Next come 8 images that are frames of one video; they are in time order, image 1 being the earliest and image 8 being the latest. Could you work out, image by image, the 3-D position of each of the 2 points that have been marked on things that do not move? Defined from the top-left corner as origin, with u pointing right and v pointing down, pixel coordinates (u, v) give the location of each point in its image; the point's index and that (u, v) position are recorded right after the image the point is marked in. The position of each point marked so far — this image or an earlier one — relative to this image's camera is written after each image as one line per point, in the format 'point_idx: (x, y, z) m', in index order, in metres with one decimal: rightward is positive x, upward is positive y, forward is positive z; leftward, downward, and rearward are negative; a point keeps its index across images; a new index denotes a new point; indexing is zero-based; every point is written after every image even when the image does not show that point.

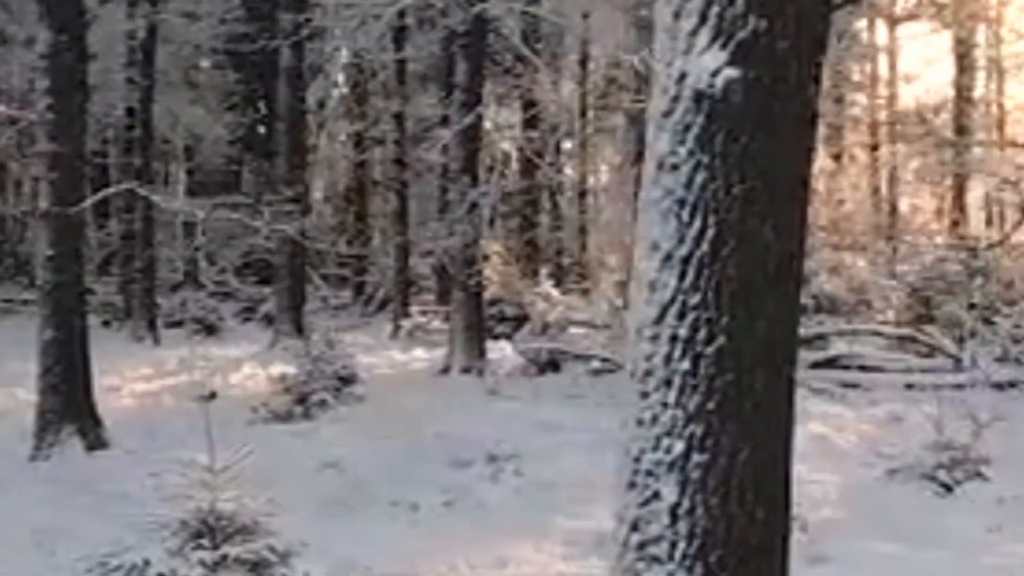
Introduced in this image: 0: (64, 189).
0: (-3.1, +0.7, +12.3) m
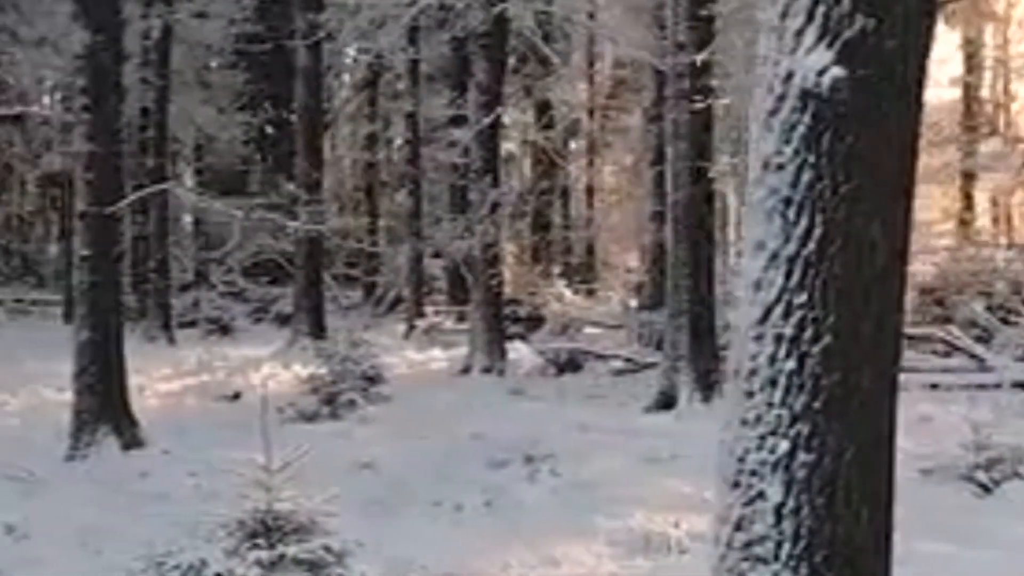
0: (-2.8, +0.7, +12.3) m
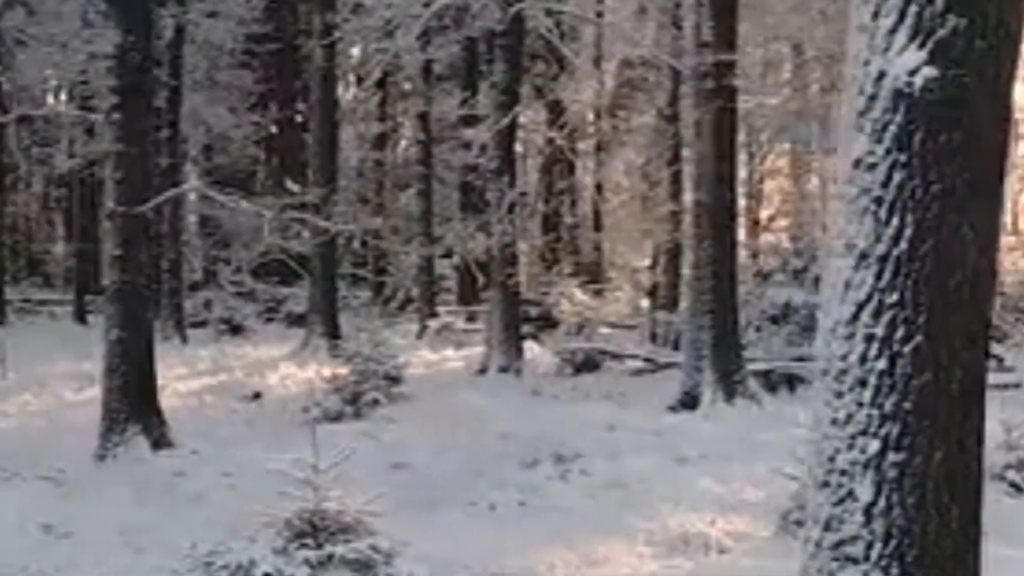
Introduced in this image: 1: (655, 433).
0: (-2.6, +0.7, +12.4) m
1: (+1.1, -1.1, +14.0) m
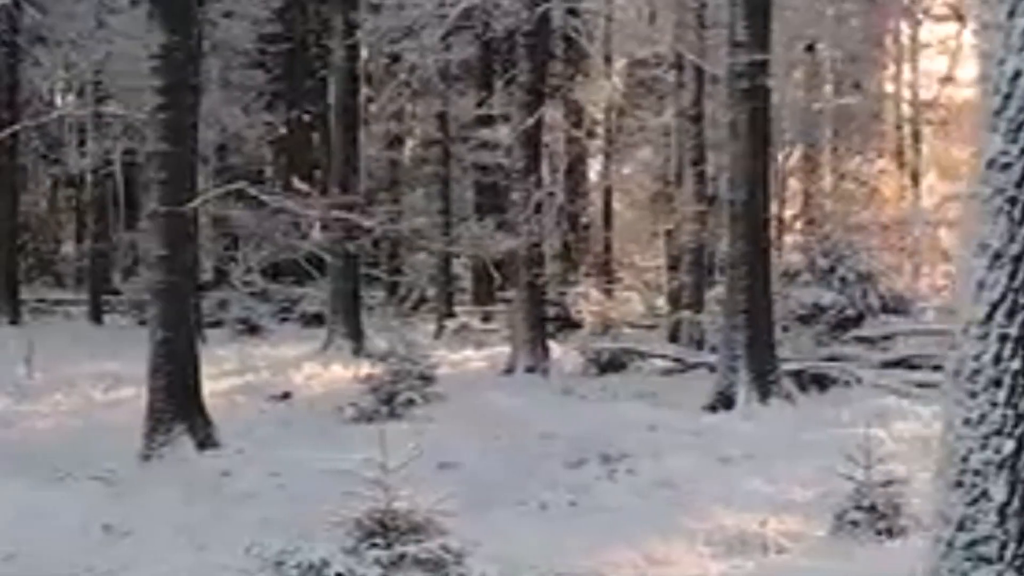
0: (-2.3, +0.7, +12.4) m
1: (+1.4, -1.1, +14.0) m
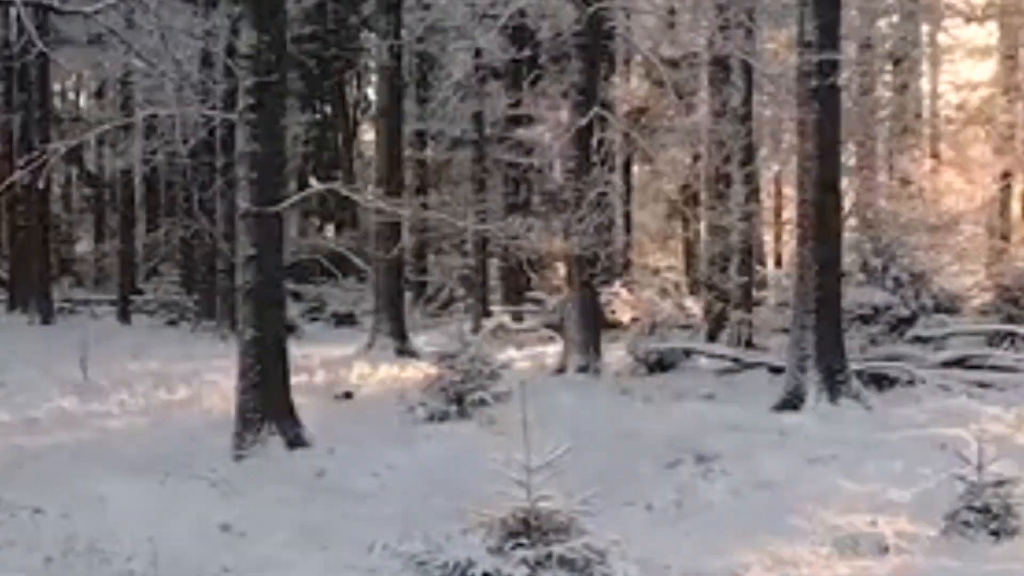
0: (-1.7, +0.7, +12.4) m
1: (+2.1, -1.1, +14.0) m
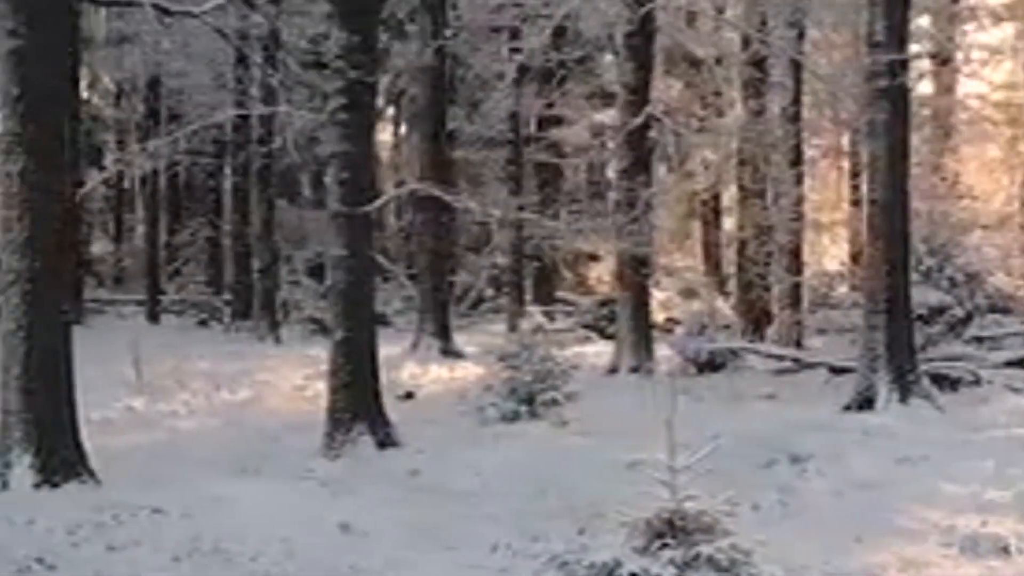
0: (-1.1, +0.7, +12.4) m
1: (+2.7, -1.1, +13.9) m
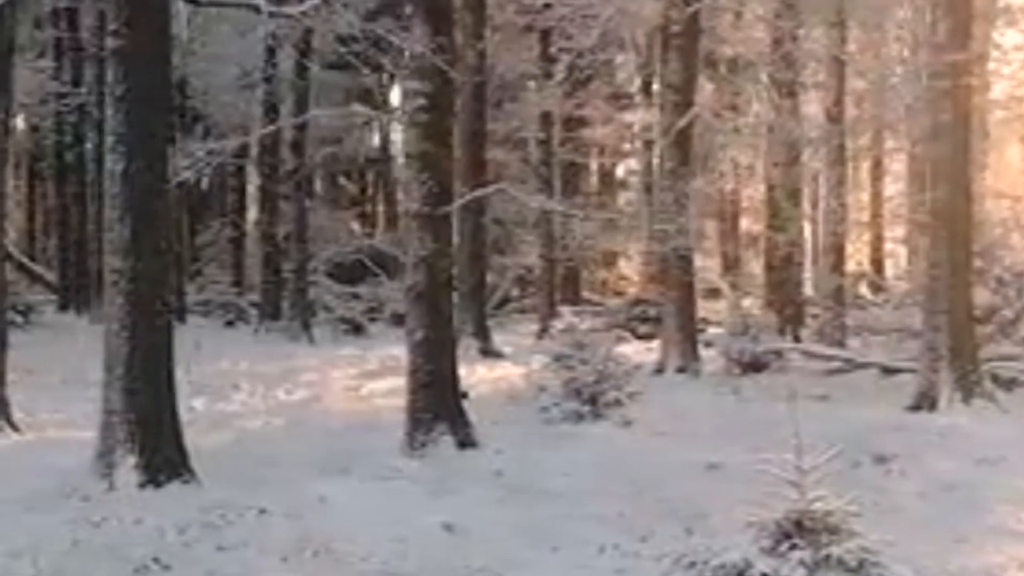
0: (-0.5, +0.7, +12.4) m
1: (+3.3, -1.1, +13.9) m
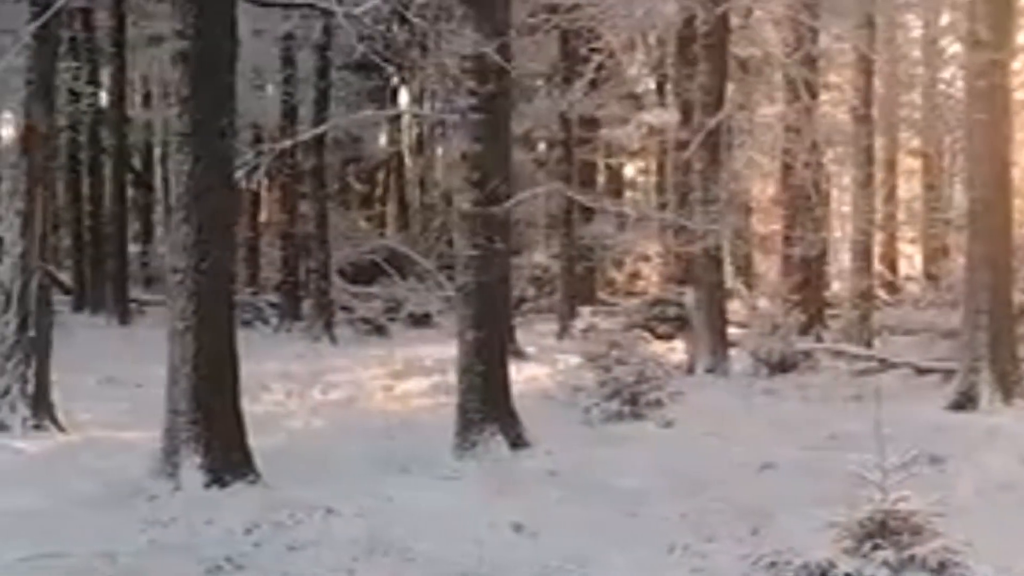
0: (-0.2, +0.7, +12.4) m
1: (+3.7, -1.1, +13.9) m
